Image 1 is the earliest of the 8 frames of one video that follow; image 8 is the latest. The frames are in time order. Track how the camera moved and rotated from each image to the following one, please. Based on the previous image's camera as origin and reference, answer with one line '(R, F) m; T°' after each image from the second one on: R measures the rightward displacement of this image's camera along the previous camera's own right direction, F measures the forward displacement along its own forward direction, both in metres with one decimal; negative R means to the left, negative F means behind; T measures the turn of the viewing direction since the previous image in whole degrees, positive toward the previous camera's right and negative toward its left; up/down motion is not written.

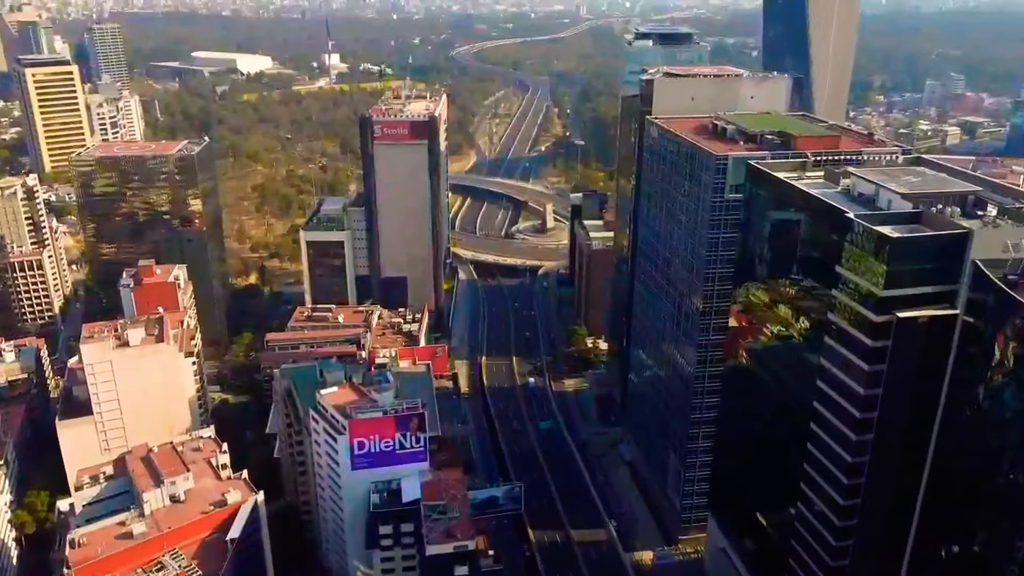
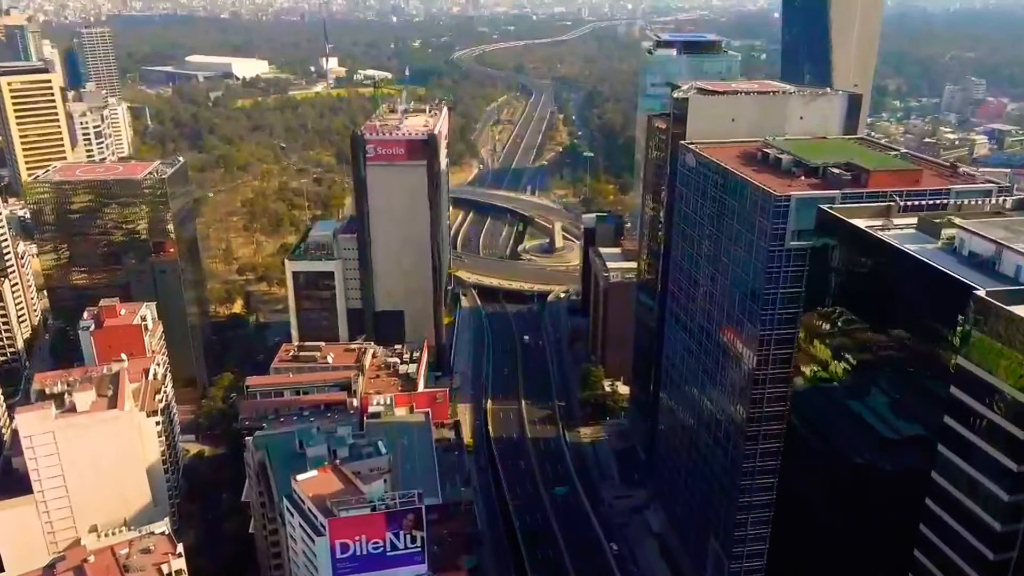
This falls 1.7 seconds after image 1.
(-1.1, +13.3) m; 0°
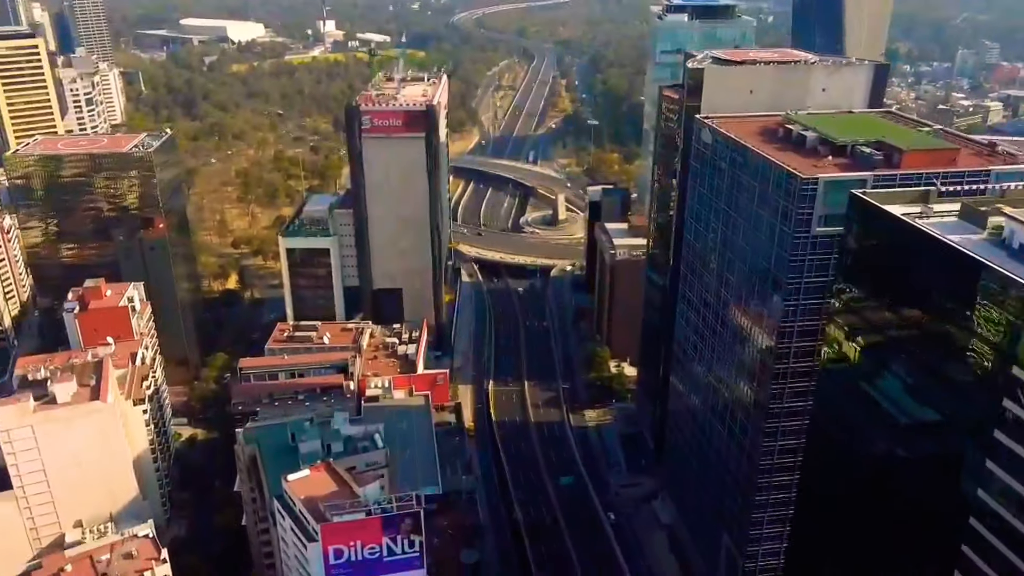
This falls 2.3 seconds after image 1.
(-0.2, +4.5) m; 0°
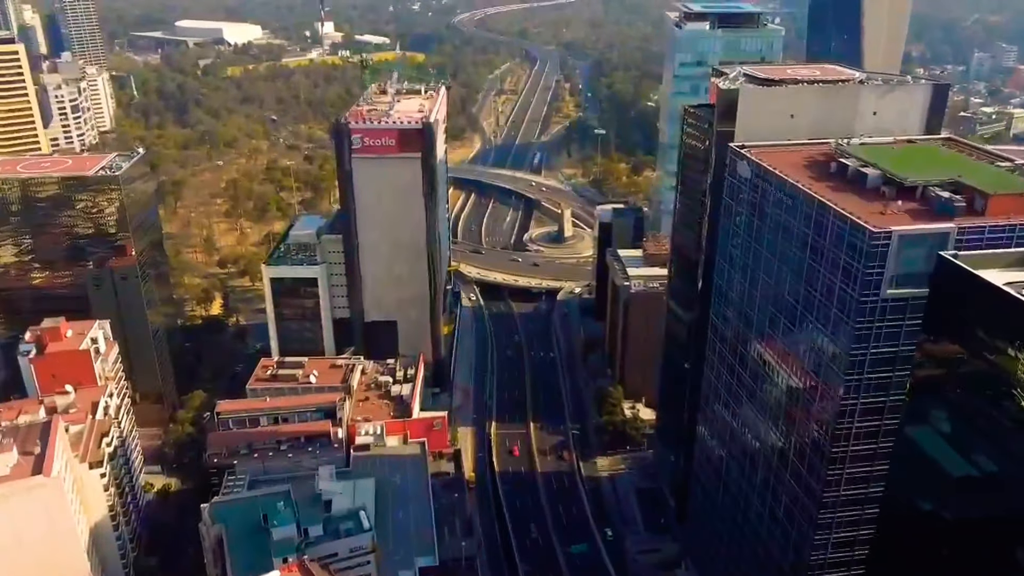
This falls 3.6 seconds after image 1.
(-0.4, +9.9) m; 0°
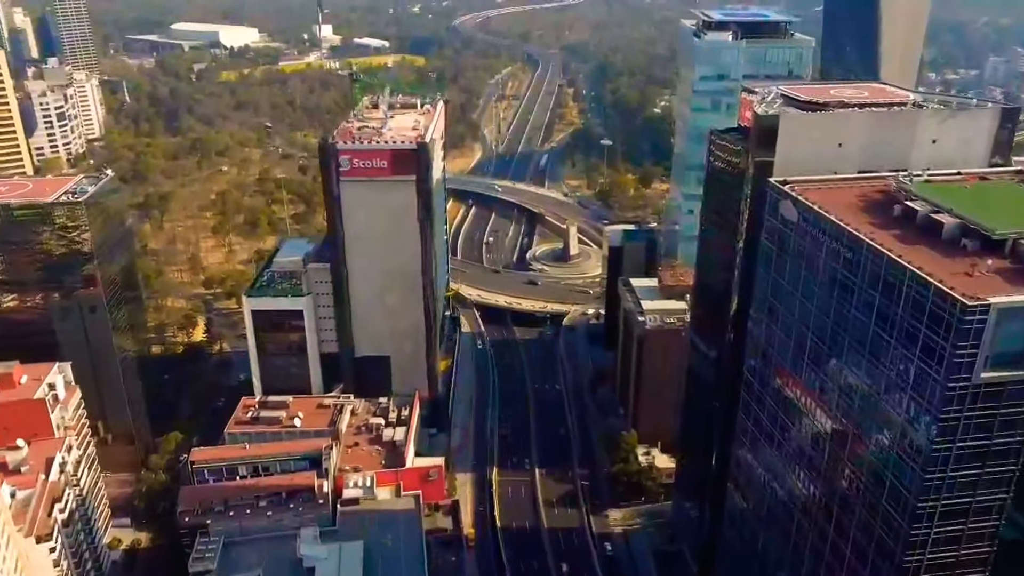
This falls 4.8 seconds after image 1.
(-0.3, +9.0) m; 0°
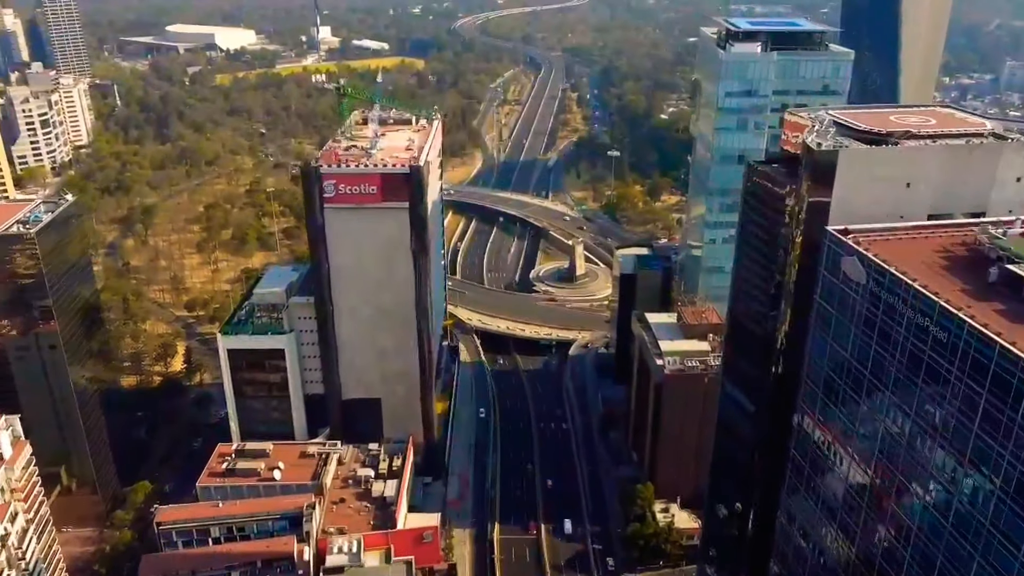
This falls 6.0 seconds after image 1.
(-0.3, +9.5) m; 0°
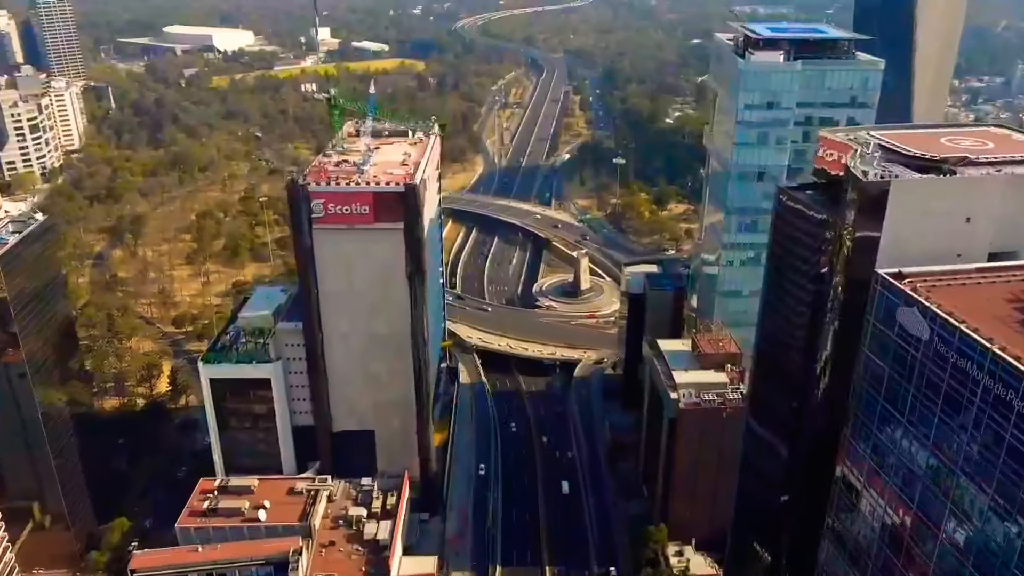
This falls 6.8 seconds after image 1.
(-0.2, +6.0) m; 0°
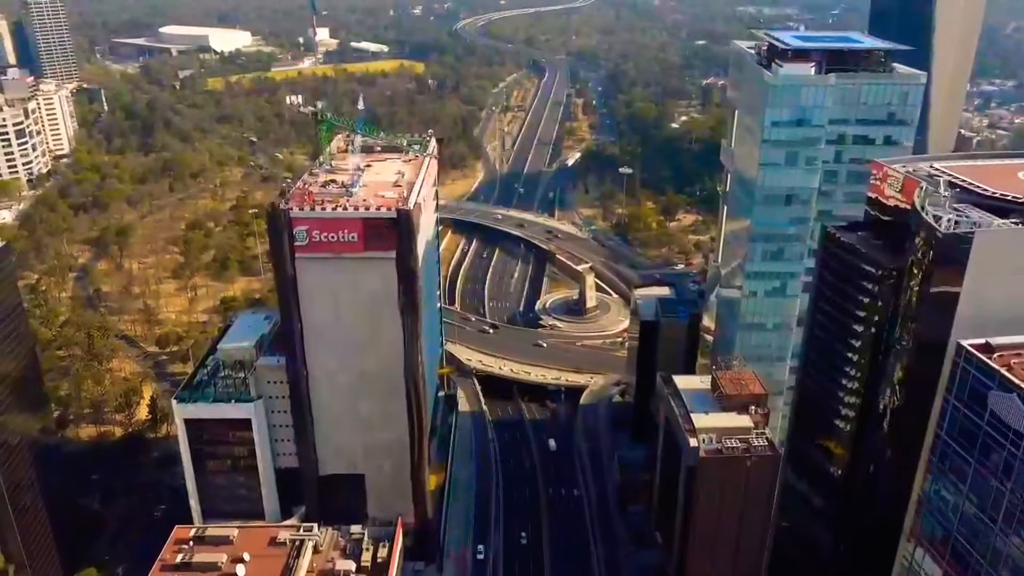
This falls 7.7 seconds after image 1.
(-0.2, +7.1) m; 0°
